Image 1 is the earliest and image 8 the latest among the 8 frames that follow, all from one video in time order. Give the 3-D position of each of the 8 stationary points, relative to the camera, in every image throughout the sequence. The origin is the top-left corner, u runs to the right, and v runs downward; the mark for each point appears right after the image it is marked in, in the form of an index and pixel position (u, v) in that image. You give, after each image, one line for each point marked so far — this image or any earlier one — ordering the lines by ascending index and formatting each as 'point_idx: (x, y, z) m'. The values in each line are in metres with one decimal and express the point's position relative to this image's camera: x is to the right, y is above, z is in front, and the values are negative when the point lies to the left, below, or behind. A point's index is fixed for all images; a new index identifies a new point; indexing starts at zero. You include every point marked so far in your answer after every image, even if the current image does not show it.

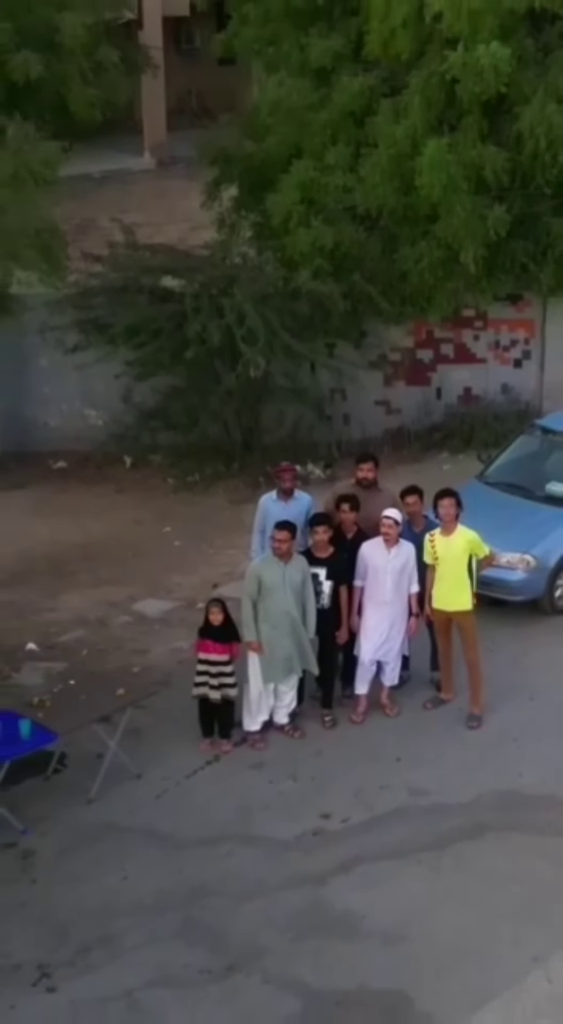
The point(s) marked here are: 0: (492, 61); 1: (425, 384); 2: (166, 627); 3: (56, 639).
0: (+1.2, +2.5, +10.8) m
1: (+1.0, +0.9, +13.3) m
2: (-0.6, -0.6, +9.3) m
3: (-1.1, -0.6, +9.1) m
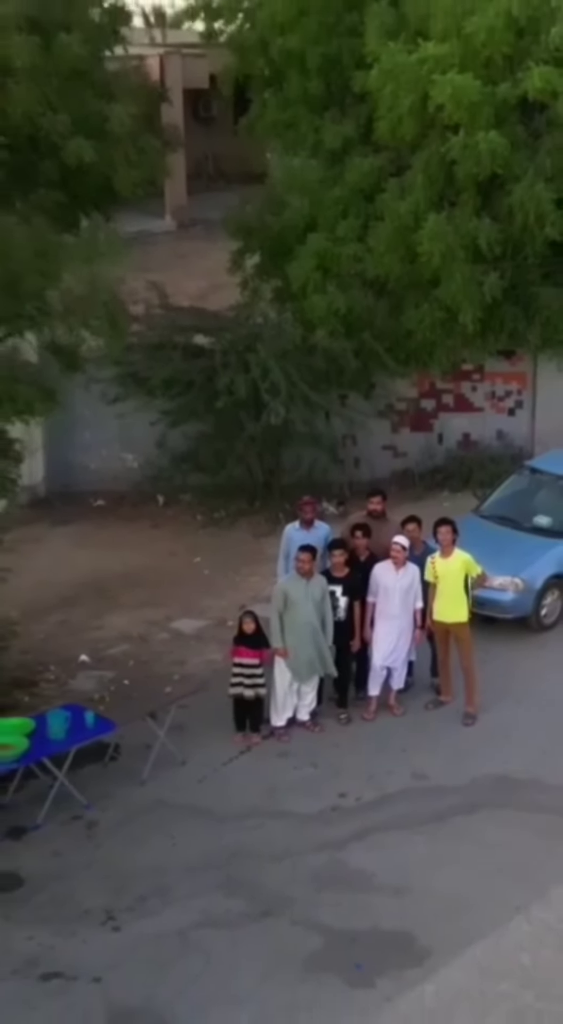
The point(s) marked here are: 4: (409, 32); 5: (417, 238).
0: (+1.4, +2.3, +12.2) m
1: (+1.1, +0.6, +14.6) m
2: (-0.4, -0.7, +10.6) m
3: (-1.0, -0.8, +10.5) m
4: (+0.9, +3.2, +13.0) m
5: (+1.0, +1.9, +12.9) m
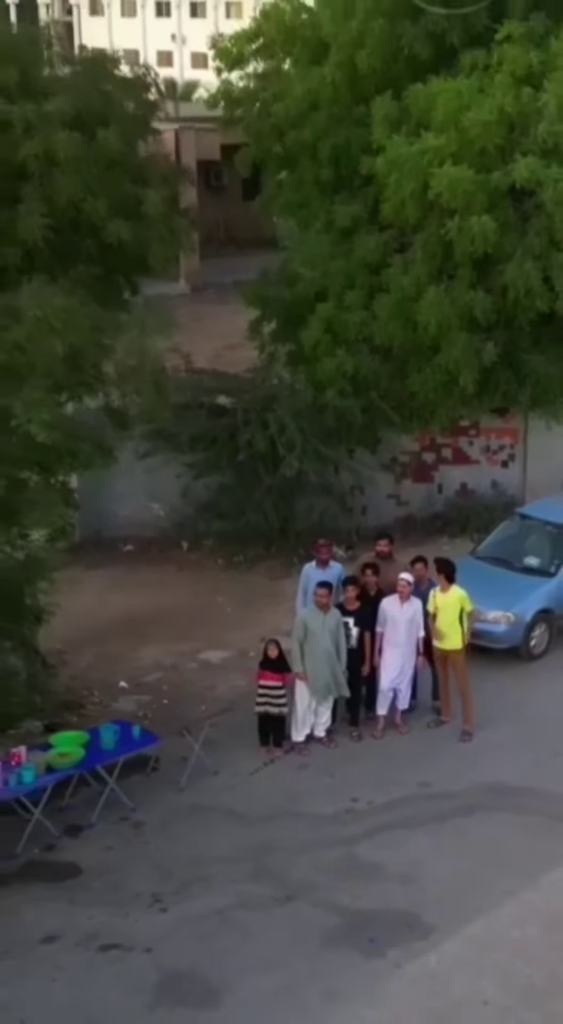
0: (+1.5, +2.0, +13.5) m
1: (+1.2, +0.3, +15.9) m
2: (-0.3, -1.0, +11.9) m
3: (-0.9, -1.0, +11.7) m
4: (+1.0, +2.9, +14.4) m
5: (+1.1, +1.5, +14.2) m
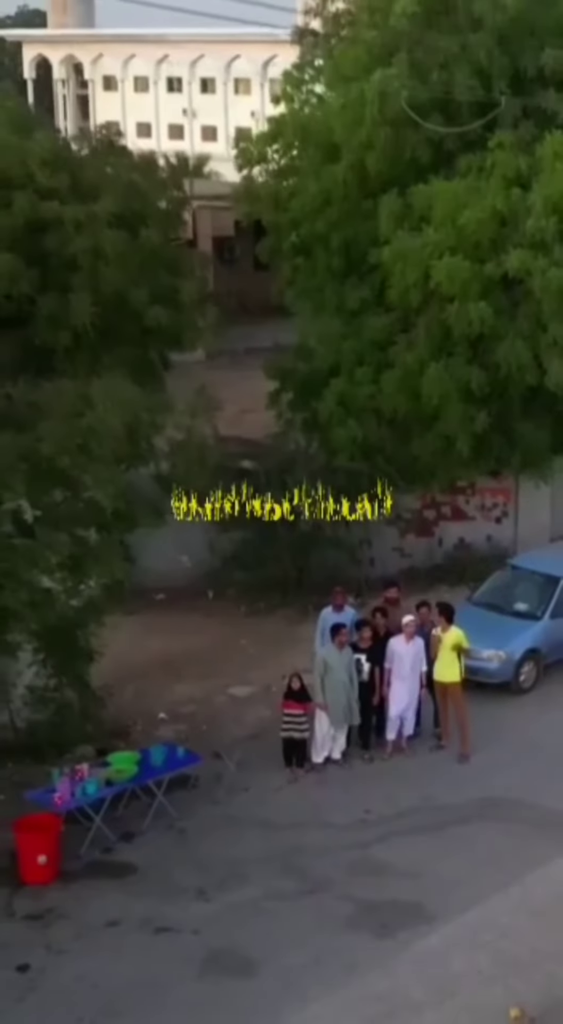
0: (+1.6, +1.6, +15.2) m
1: (+1.4, -0.2, +17.5) m
2: (-0.2, -1.4, +13.5) m
3: (-0.7, -1.4, +13.3) m
4: (+1.2, +2.4, +16.1) m
5: (+1.2, +1.1, +15.9) m
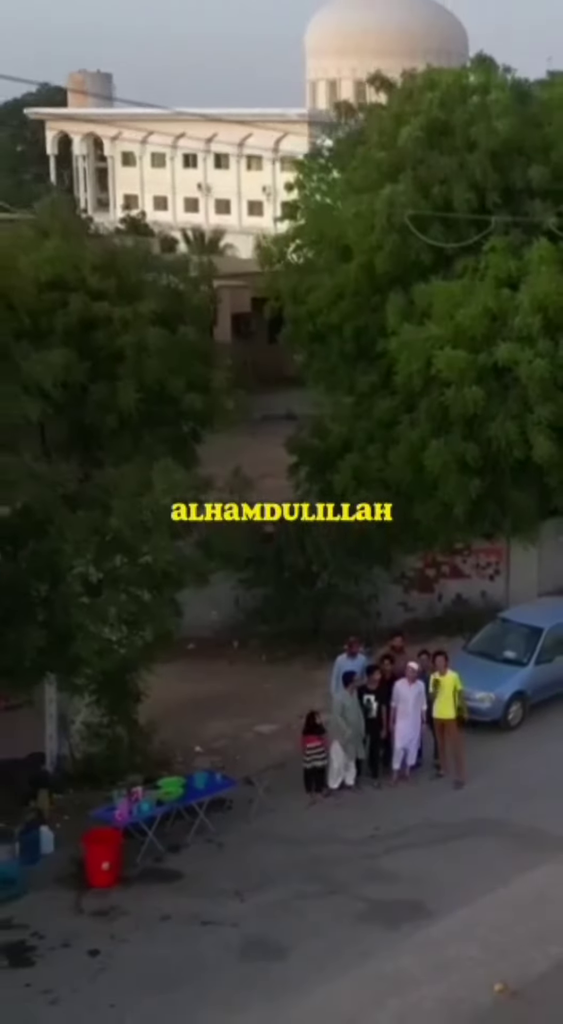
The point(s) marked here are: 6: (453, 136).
0: (+1.8, +1.0, +17.3) m
1: (+1.5, -0.8, +19.6) m
2: (0.0, -1.9, +15.5) m
3: (-0.6, -1.9, +15.3) m
4: (+1.3, +1.9, +18.2) m
5: (+1.4, +0.5, +18.0) m
6: (+1.7, +3.6, +18.2) m
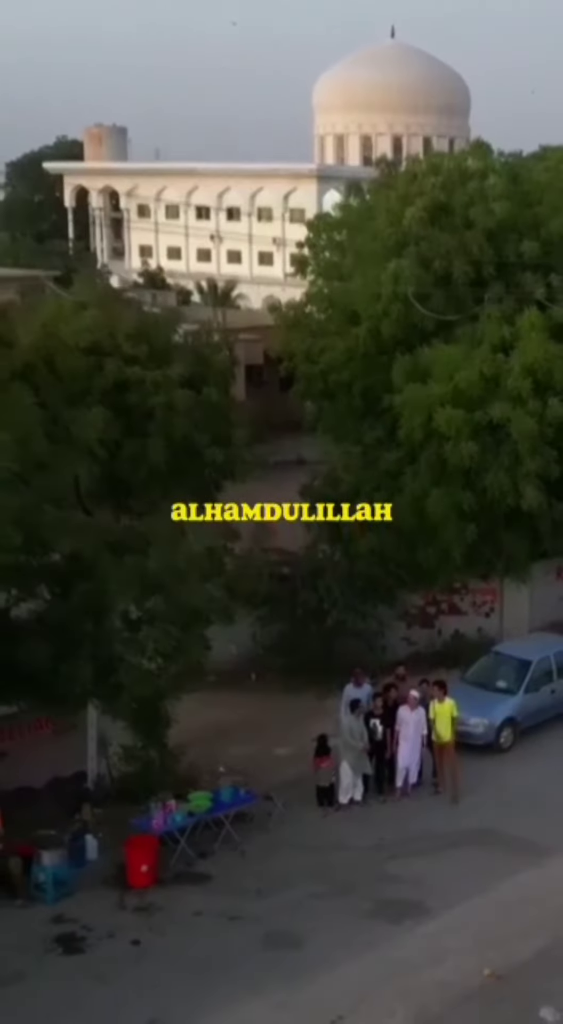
0: (+1.9, +0.6, +19.1) m
1: (+1.7, -1.3, +21.3) m
2: (+0.1, -2.3, +17.2) m
3: (-0.4, -2.3, +17.1) m
4: (+1.5, +1.4, +20.0) m
5: (+1.5, +0.1, +19.7) m
6: (+1.8, +3.1, +20.1) m
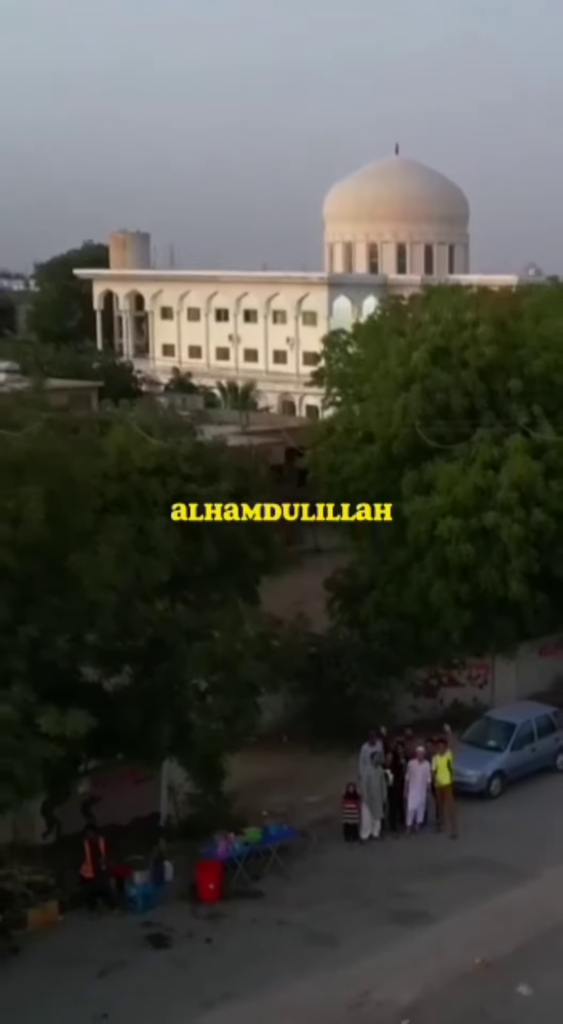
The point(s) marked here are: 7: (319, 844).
0: (+2.2, -0.5, +23.1) m
1: (+2.0, -2.5, +25.3) m
2: (+0.5, -3.3, +21.2) m
3: (-0.1, -3.3, +21.0) m
4: (+1.8, +0.3, +24.1) m
5: (+1.9, -1.0, +23.7) m
6: (+2.2, +2.0, +24.2) m
7: (+0.4, -3.5, +19.8) m
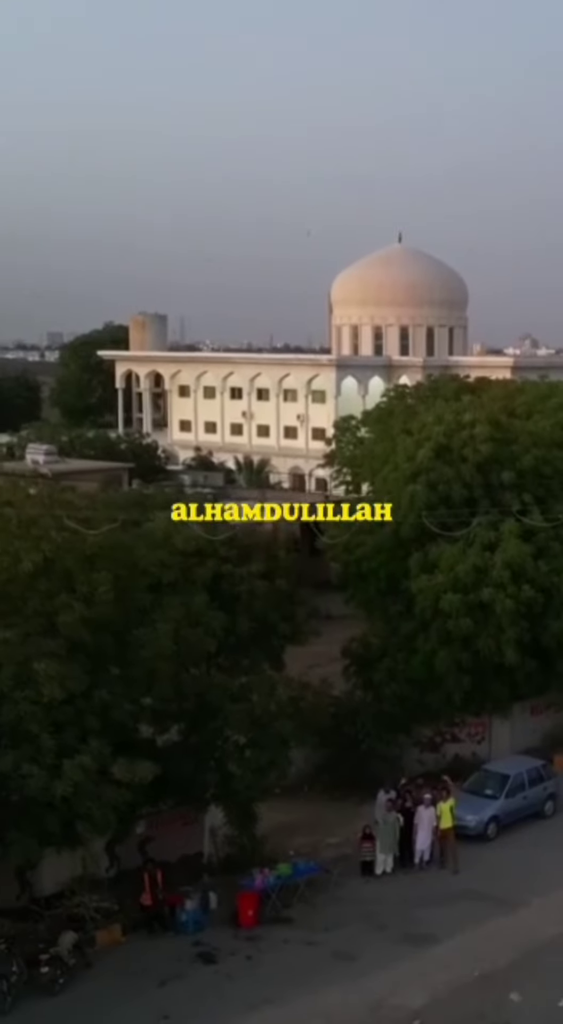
0: (+2.6, -1.6, +26.4) m
1: (+2.4, -3.6, +28.5) m
2: (+0.8, -4.3, +24.3) m
3: (+0.2, -4.3, +24.2) m
4: (+2.1, -0.8, +27.3) m
5: (+2.2, -2.1, +27.0) m
6: (+2.5, +0.9, +27.5) m
7: (+0.7, -4.4, +22.9) m
